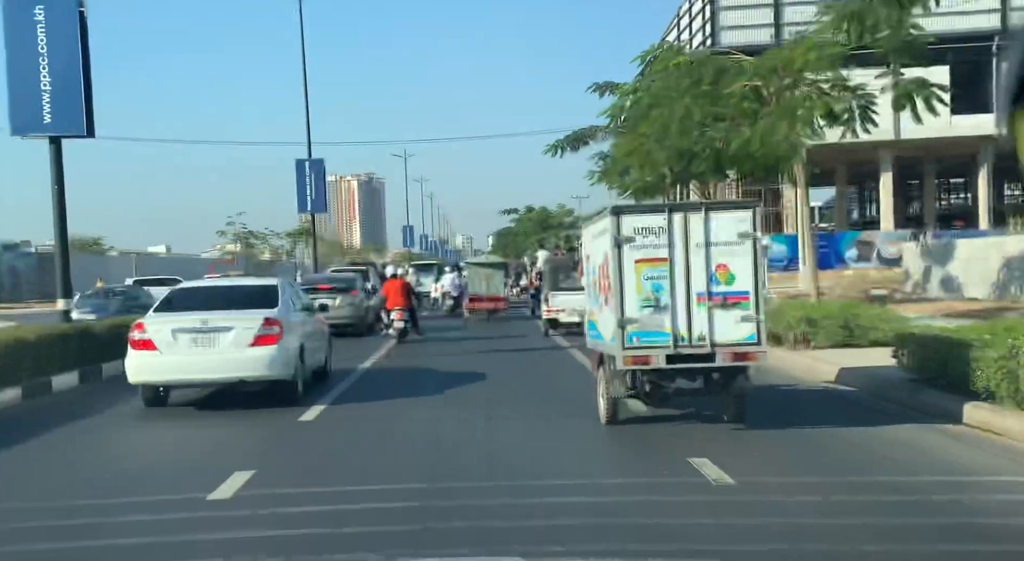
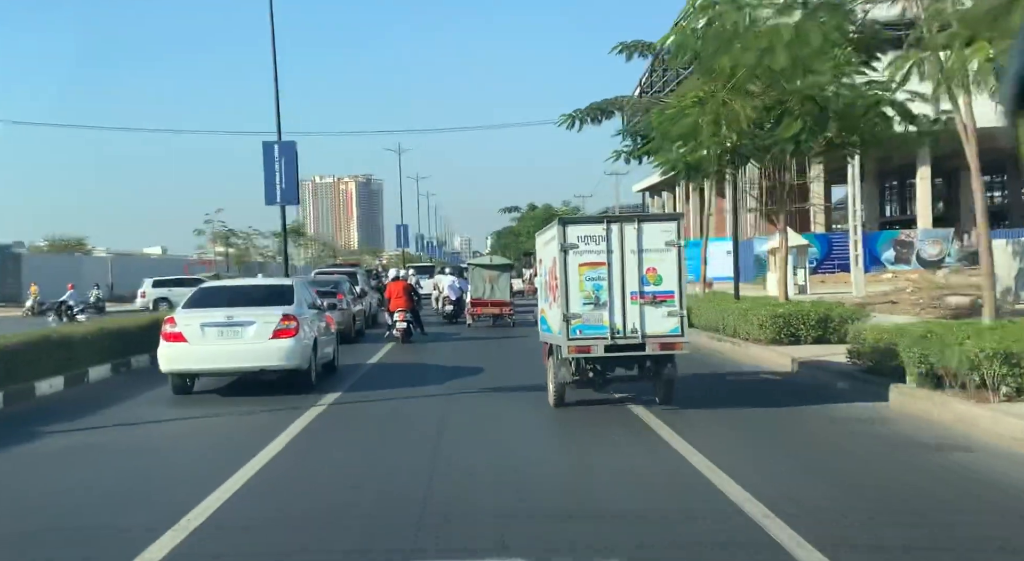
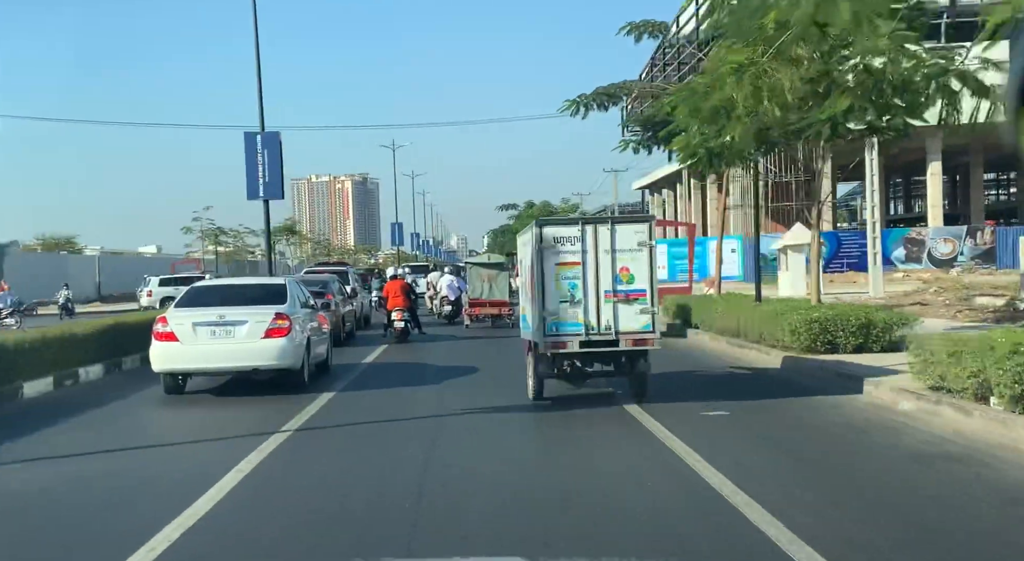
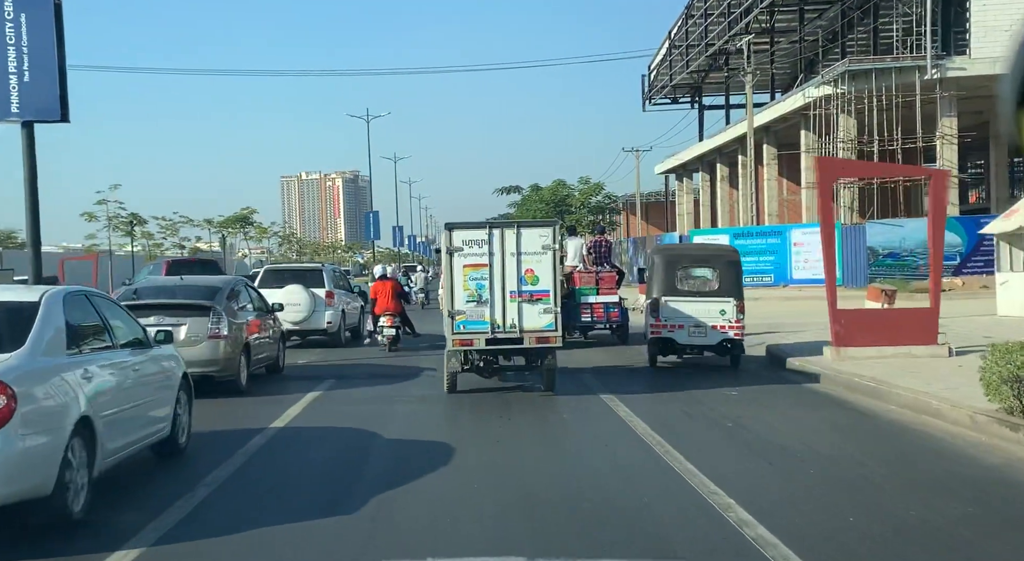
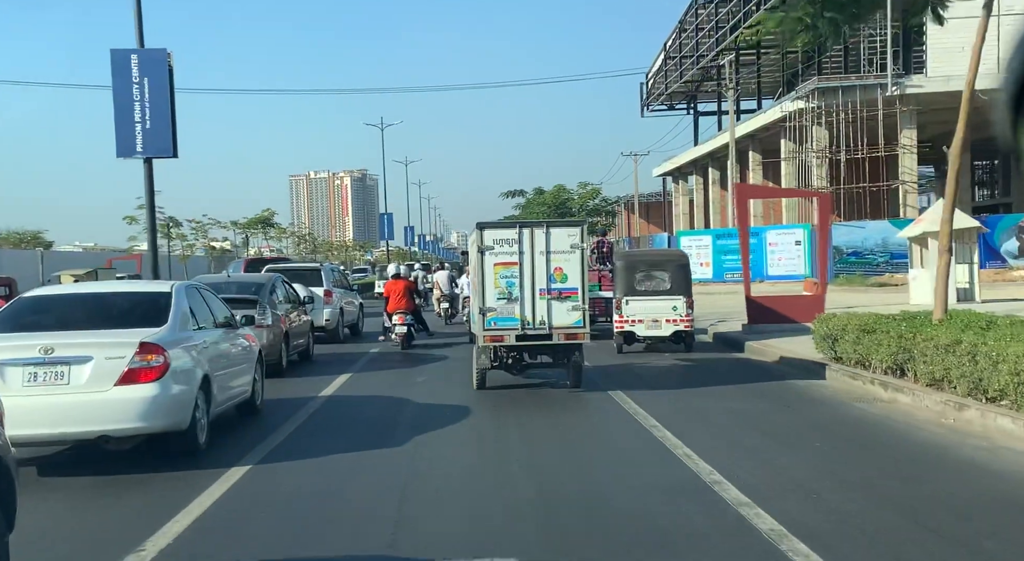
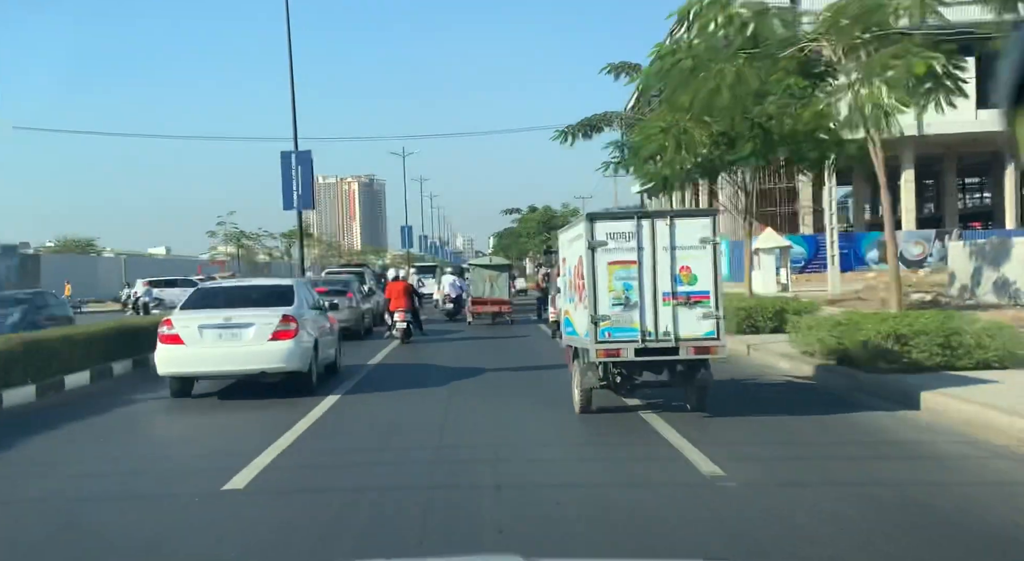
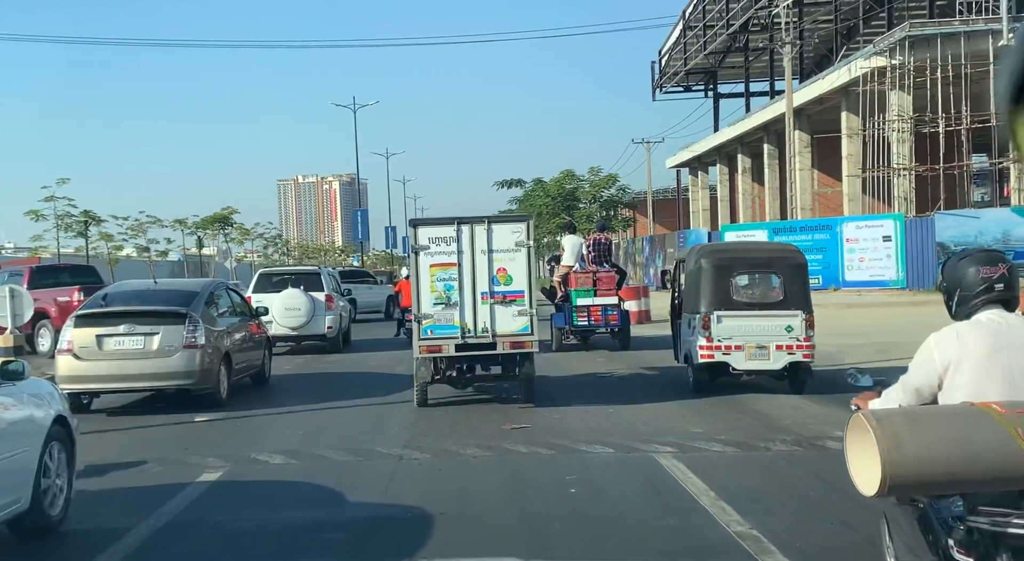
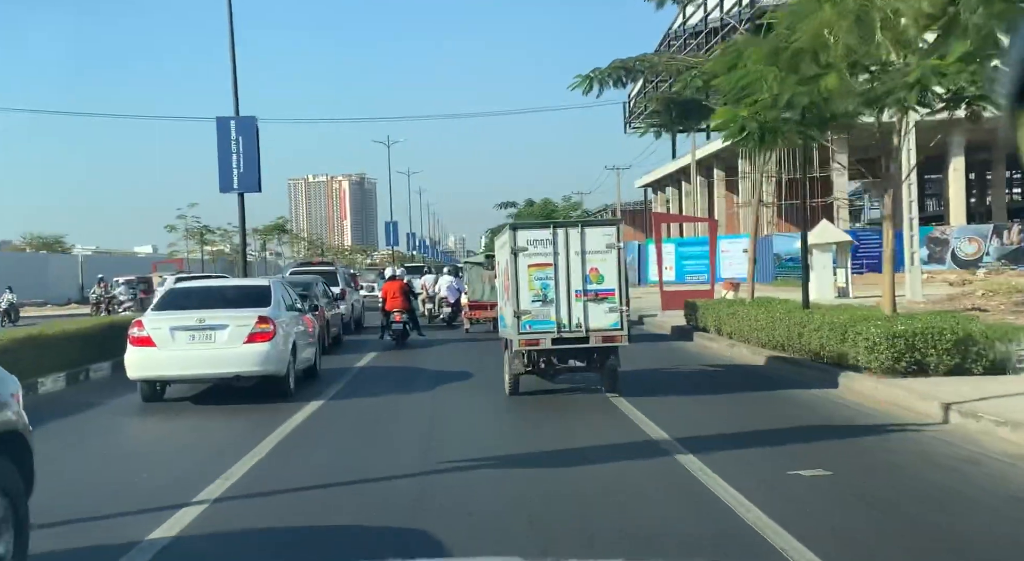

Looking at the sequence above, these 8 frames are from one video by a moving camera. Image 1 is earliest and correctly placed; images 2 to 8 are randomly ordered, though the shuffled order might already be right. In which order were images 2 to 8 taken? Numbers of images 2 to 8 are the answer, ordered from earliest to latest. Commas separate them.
6, 2, 3, 8, 5, 4, 7
